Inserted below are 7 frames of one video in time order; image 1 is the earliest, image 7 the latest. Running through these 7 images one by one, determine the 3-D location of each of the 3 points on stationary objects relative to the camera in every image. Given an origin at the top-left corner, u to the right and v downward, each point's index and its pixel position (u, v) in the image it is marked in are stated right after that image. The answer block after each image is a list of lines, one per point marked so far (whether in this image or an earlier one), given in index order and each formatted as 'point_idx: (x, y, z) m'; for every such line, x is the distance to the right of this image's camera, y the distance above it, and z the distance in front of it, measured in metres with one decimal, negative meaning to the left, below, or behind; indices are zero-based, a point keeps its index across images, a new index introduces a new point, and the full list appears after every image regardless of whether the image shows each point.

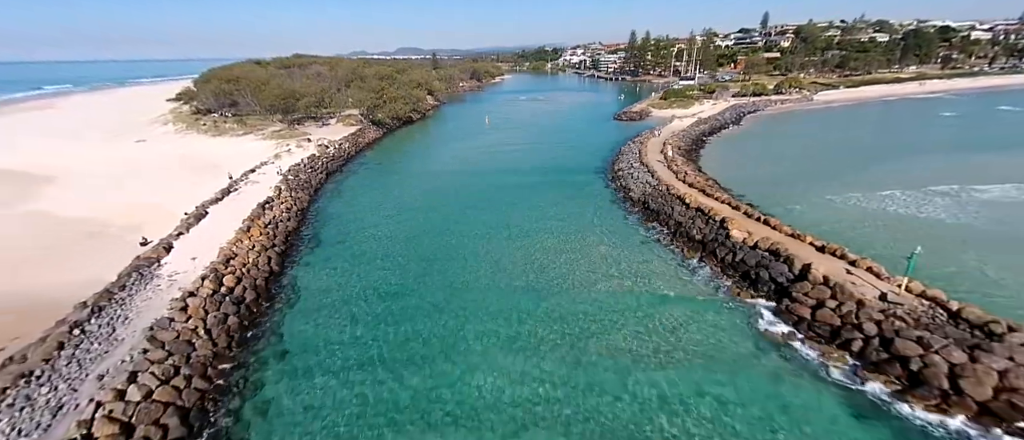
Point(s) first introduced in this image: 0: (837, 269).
0: (+8.5, -1.4, +10.5) m
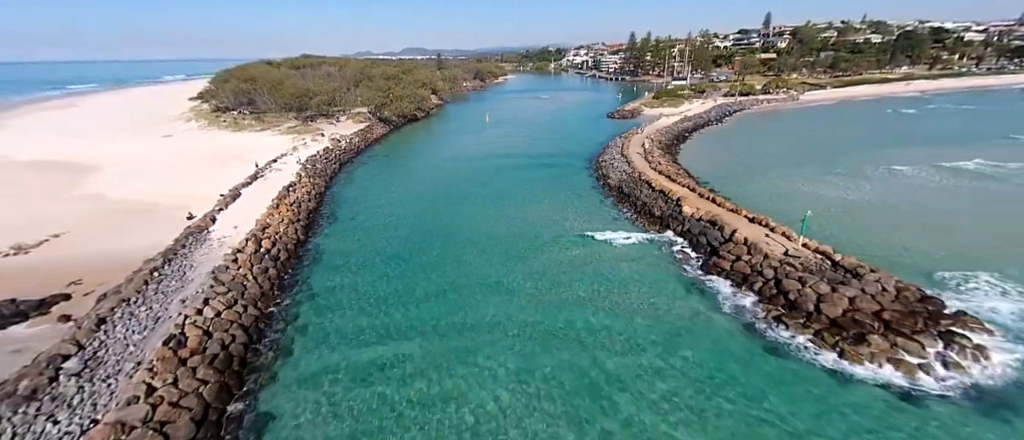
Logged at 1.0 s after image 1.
0: (+7.9, -0.5, +12.9) m
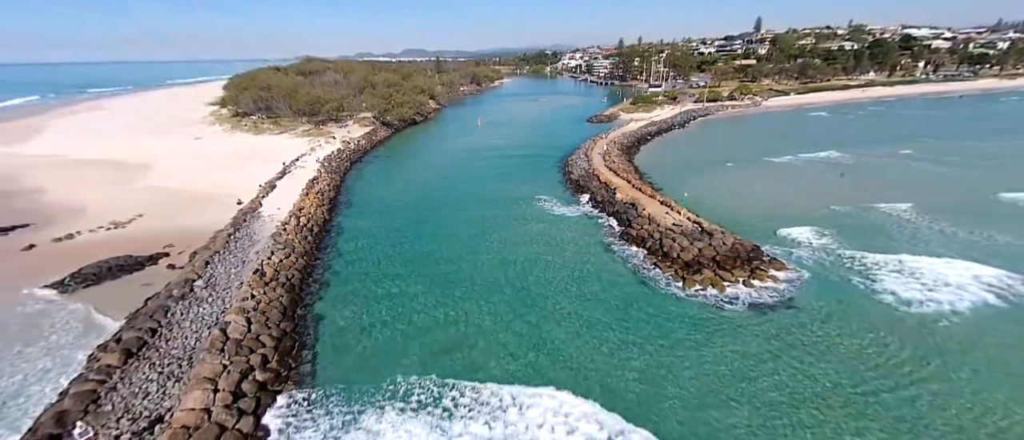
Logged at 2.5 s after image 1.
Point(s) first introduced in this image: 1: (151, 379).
0: (+6.6, +0.4, +17.8) m
1: (-8.5, -3.7, +9.3) m
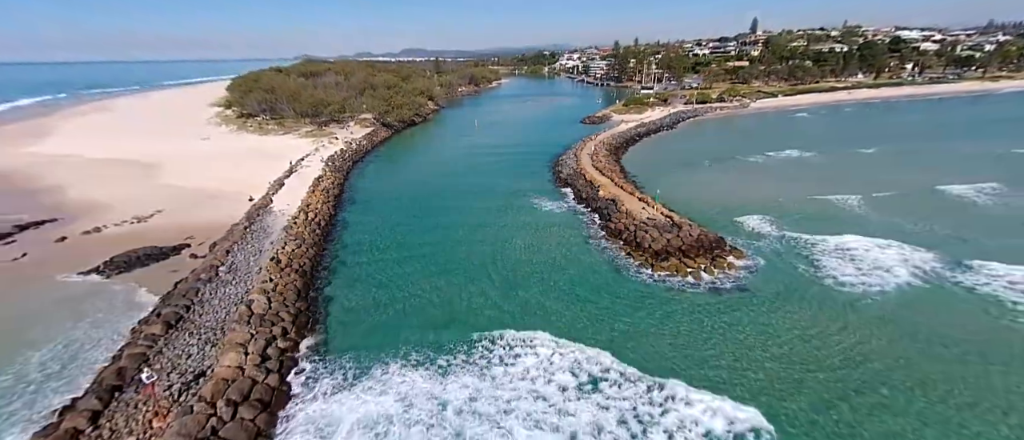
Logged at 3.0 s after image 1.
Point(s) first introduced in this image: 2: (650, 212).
0: (+6.1, +0.6, +19.6) m
1: (-9.0, -3.4, +11.1) m
2: (+6.7, +0.4, +19.1) m
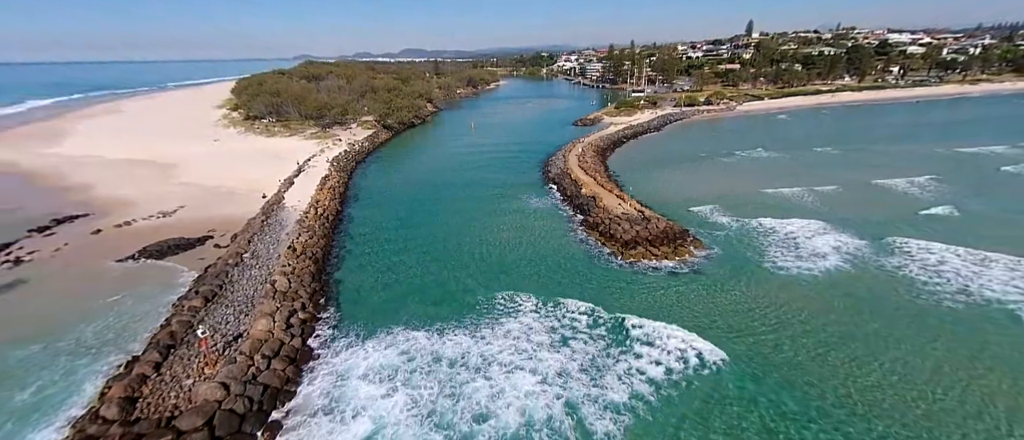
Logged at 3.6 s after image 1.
0: (+5.6, +0.9, +21.8) m
1: (-9.6, -3.1, +13.2) m
2: (+6.1, +0.7, +21.3) m
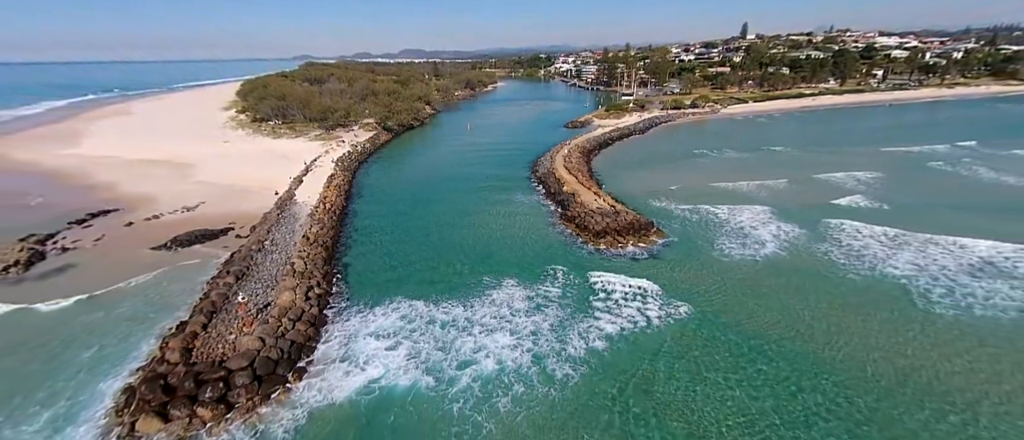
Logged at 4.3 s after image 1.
0: (+4.8, +1.3, +24.5) m
1: (-10.4, -2.7, +15.9) m
2: (+5.3, +1.1, +24.0) m
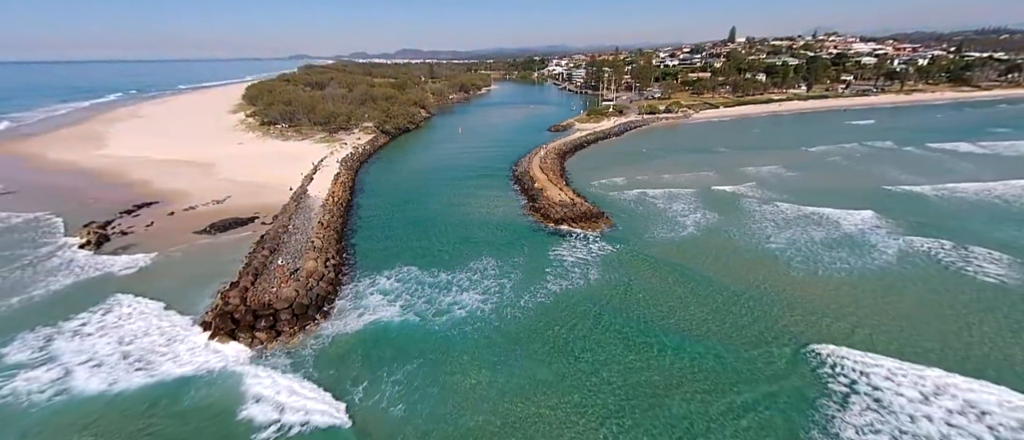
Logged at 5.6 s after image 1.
0: (+3.1, +2.0, +29.4) m
1: (-11.9, -2.0, +20.8) m
2: (+3.7, +1.8, +28.9) m
